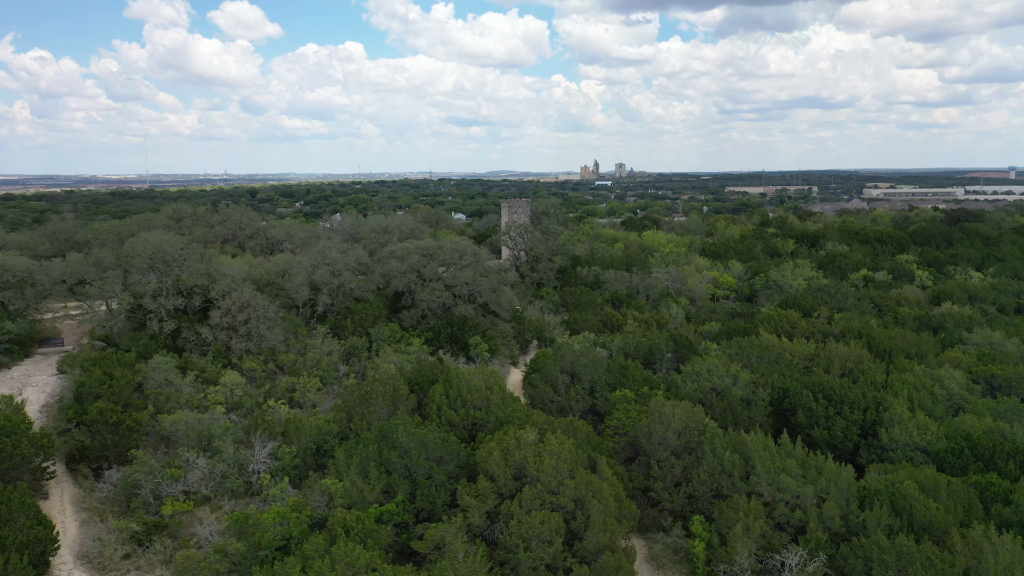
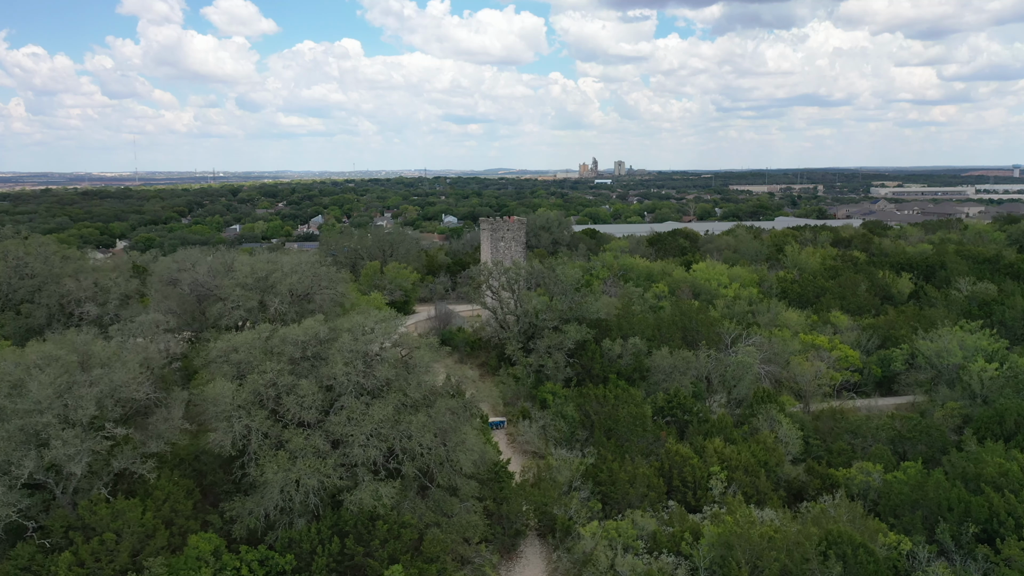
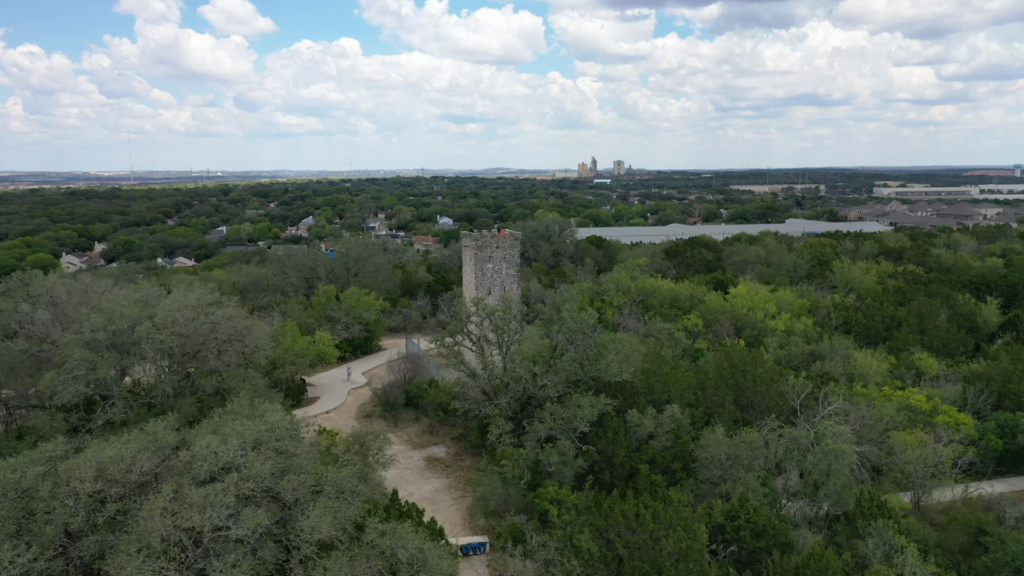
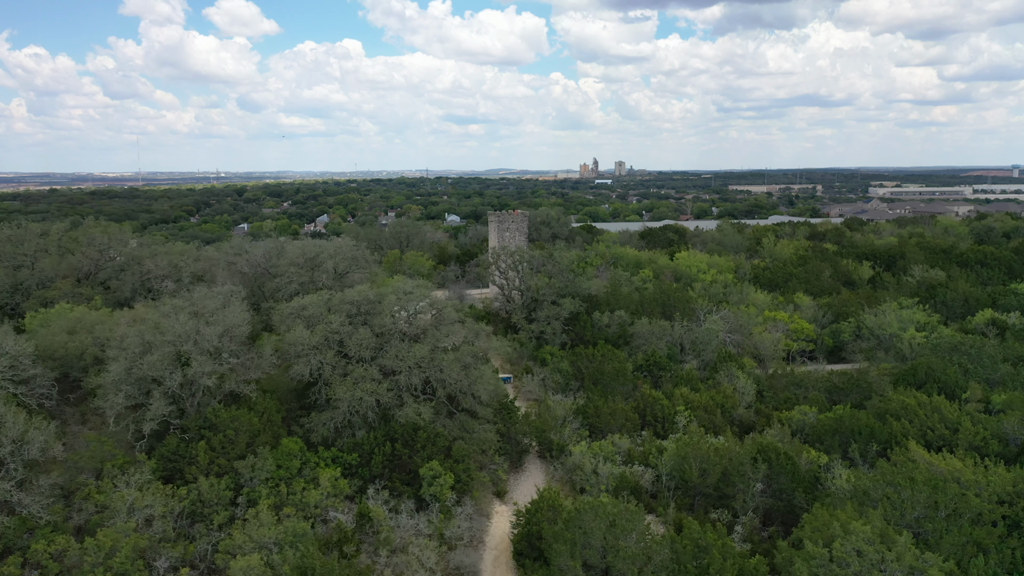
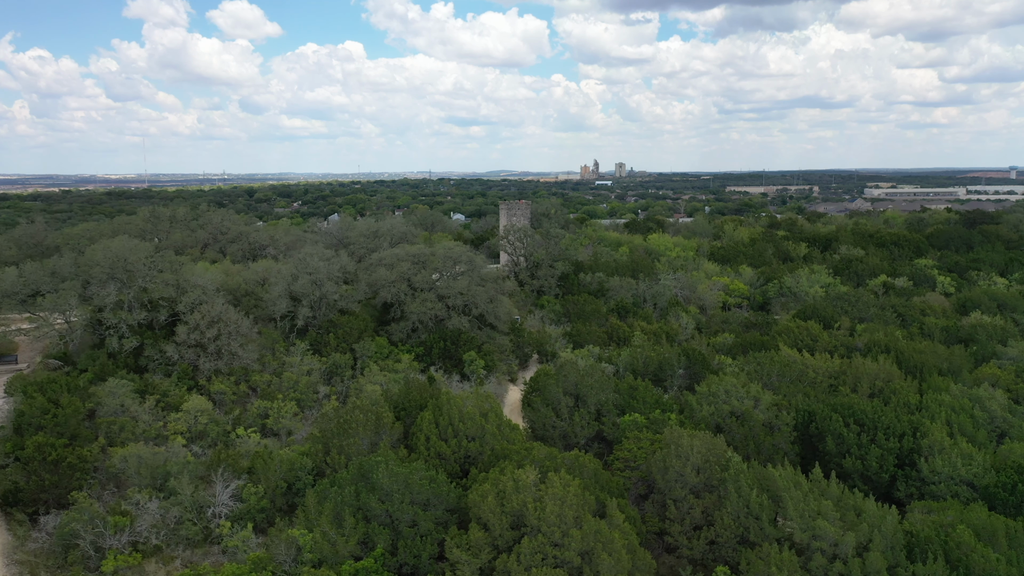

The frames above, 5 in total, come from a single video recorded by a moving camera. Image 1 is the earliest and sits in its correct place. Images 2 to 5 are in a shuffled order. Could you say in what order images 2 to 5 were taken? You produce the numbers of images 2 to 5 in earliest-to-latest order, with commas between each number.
5, 4, 2, 3
